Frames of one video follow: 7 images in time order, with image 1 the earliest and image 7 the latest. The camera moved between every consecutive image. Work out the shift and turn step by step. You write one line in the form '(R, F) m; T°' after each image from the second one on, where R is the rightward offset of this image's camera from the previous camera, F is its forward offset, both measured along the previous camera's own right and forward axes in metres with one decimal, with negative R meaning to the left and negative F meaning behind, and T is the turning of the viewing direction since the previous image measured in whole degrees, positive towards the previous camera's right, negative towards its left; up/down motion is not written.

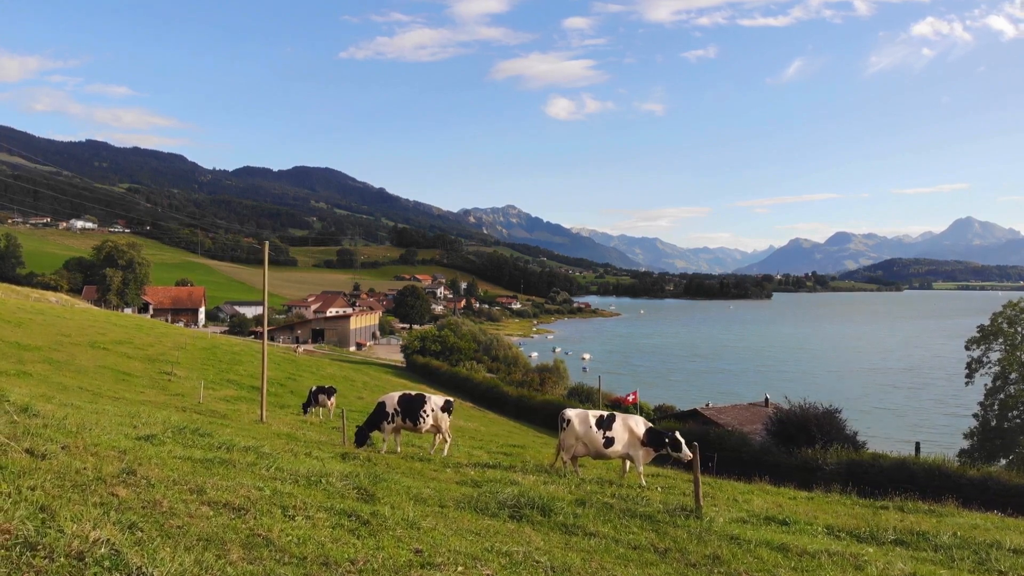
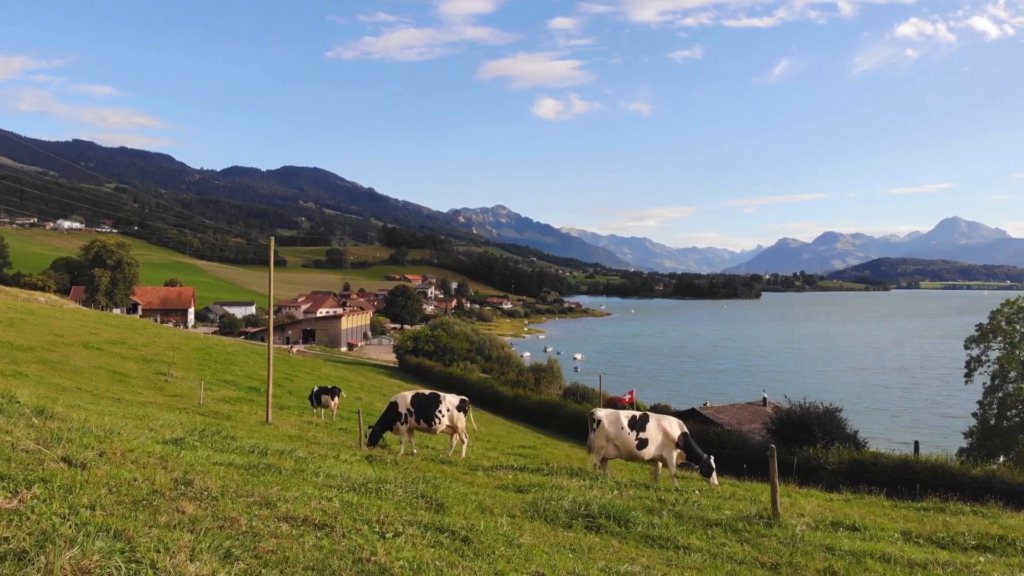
(-0.7, +0.5) m; +1°
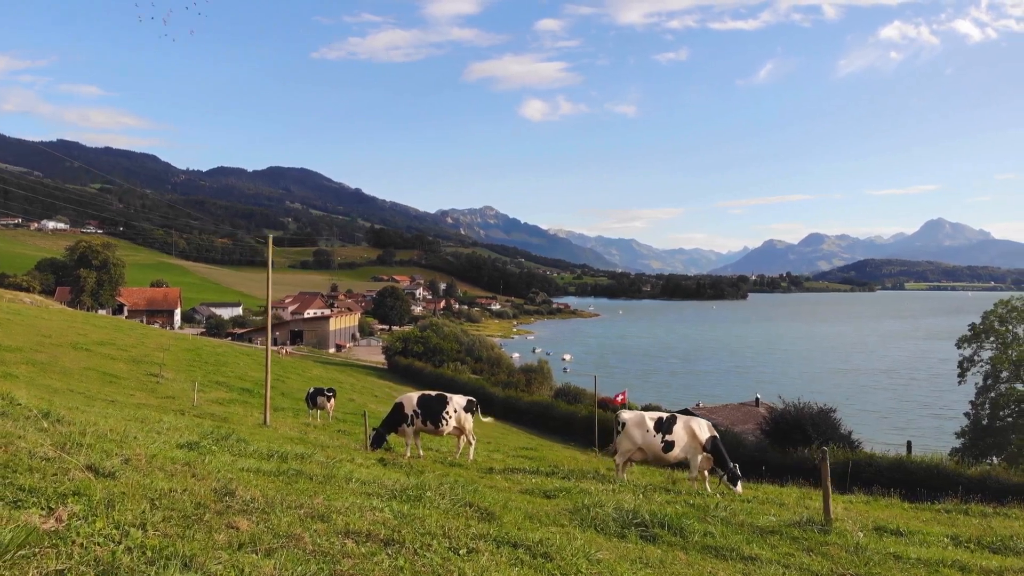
(-0.5, +0.3) m; +1°
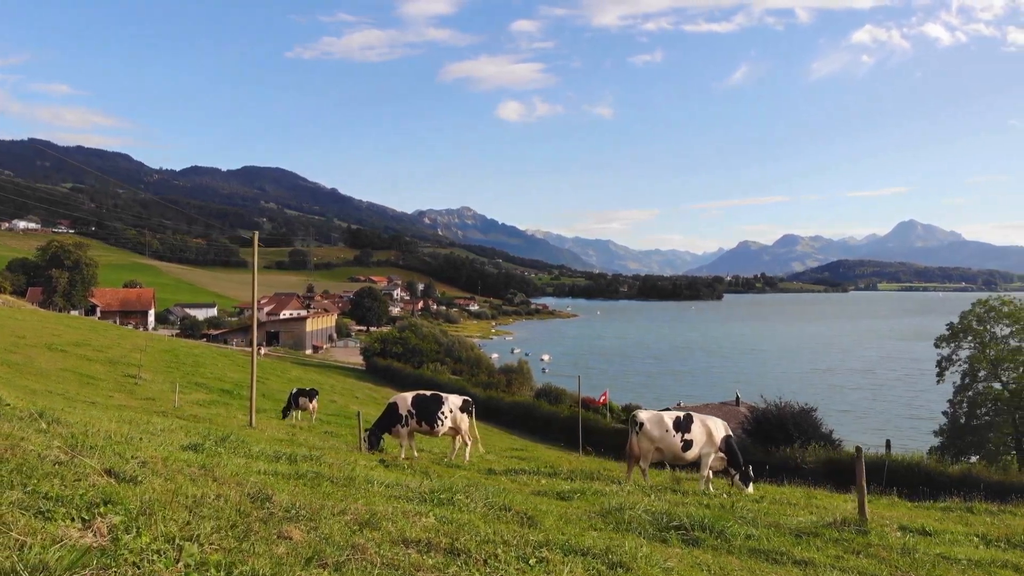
(-0.4, +0.3) m; +2°
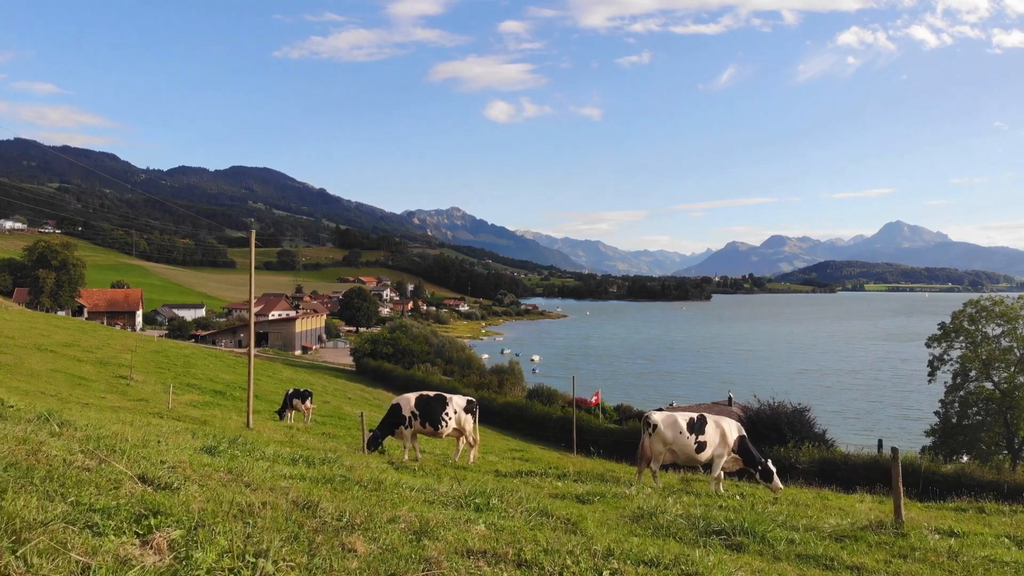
(-0.3, +0.2) m; +1°
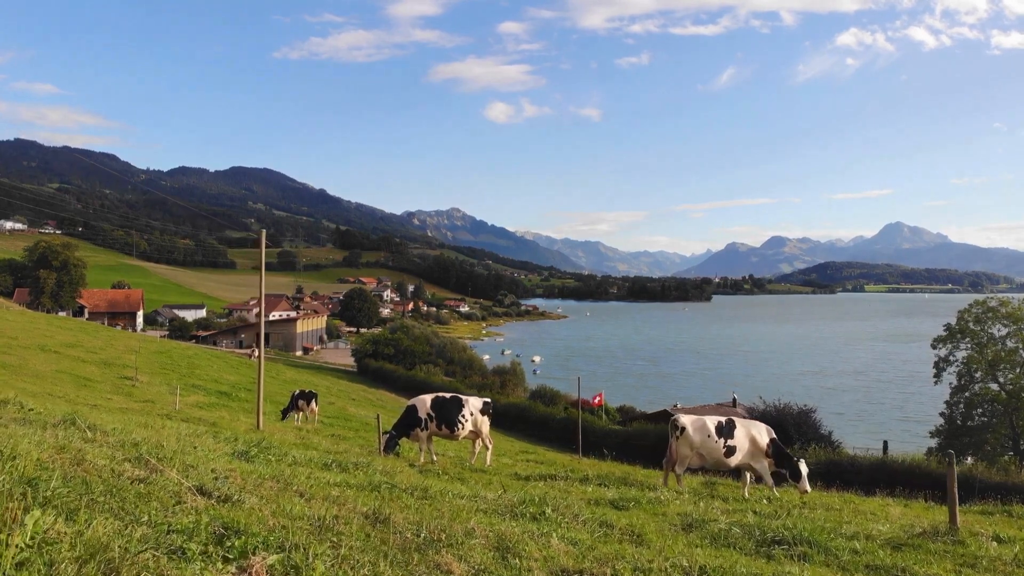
(-0.4, +0.2) m; 0°
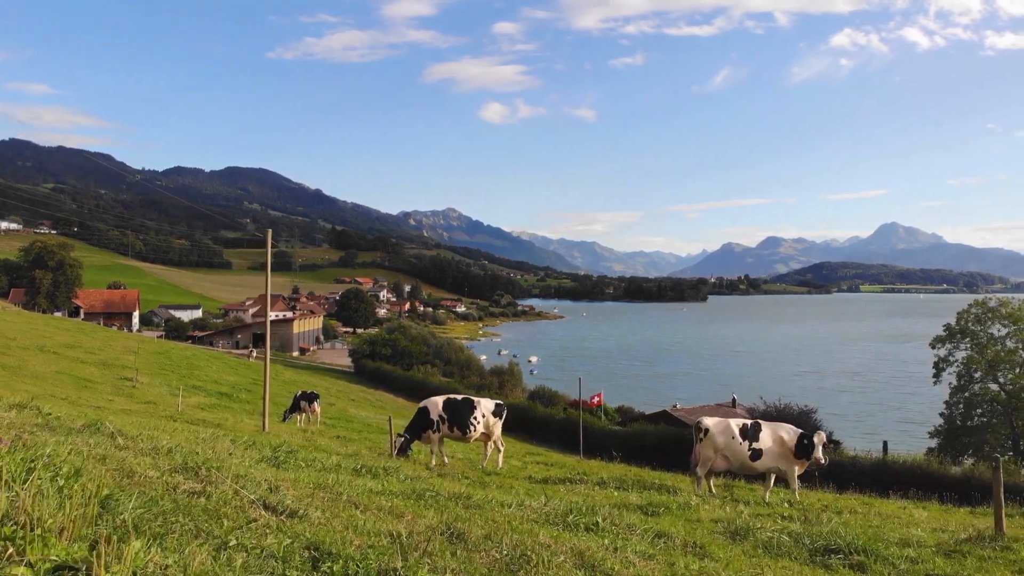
(-0.3, +0.1) m; 0°
